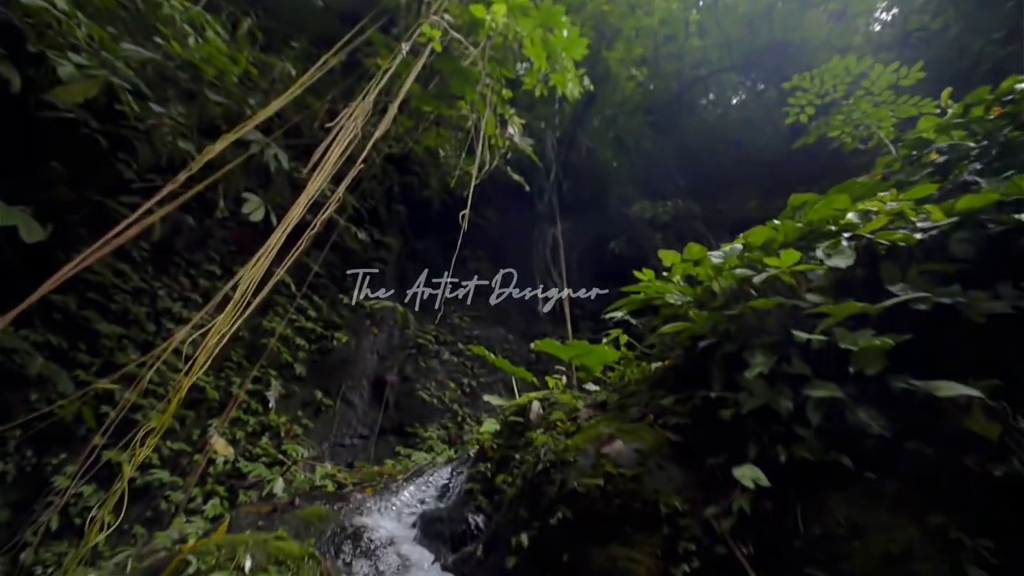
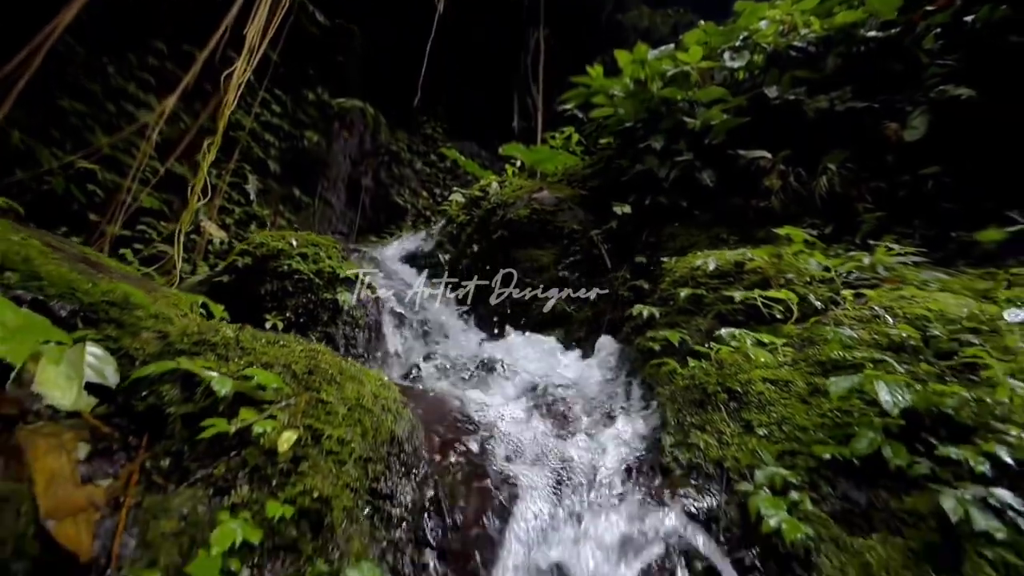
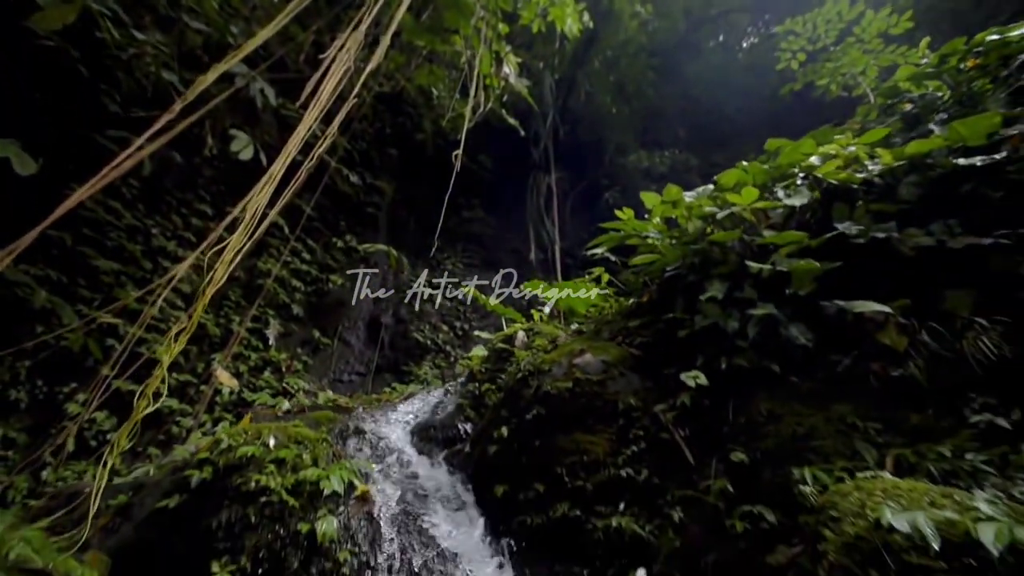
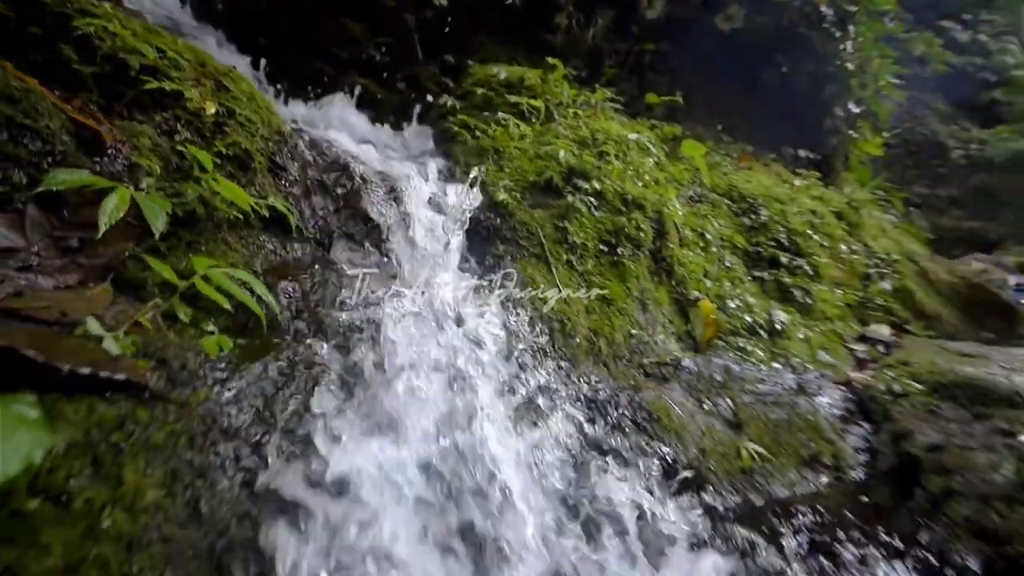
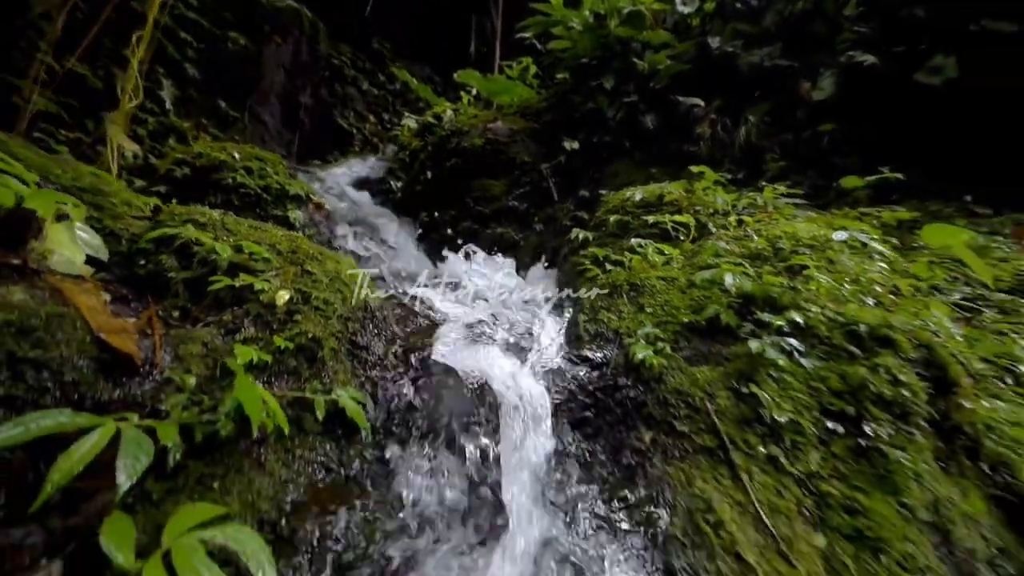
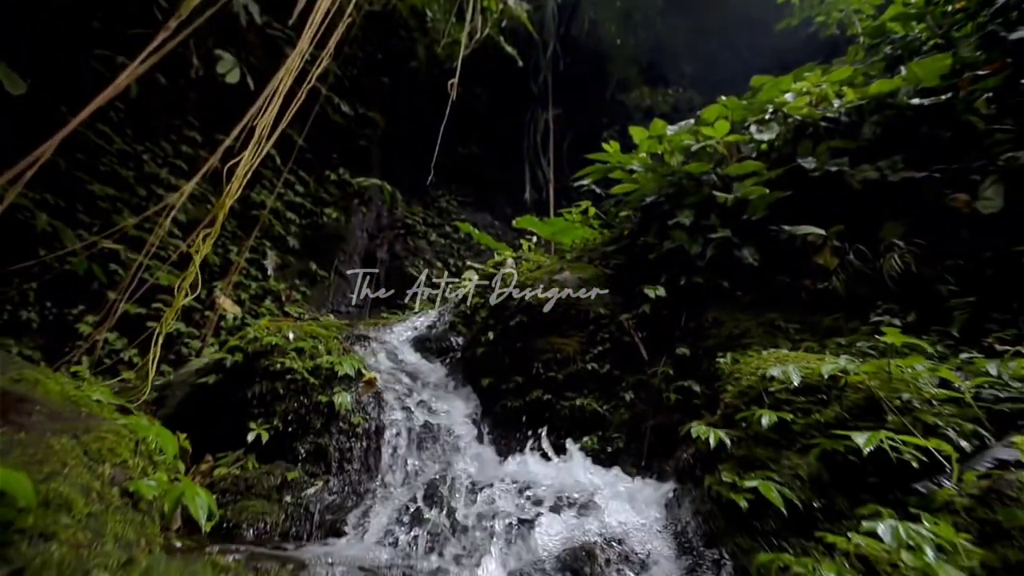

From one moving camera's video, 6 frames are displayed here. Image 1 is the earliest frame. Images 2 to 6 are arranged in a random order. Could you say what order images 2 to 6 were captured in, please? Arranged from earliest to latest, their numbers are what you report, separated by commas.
3, 6, 2, 5, 4
